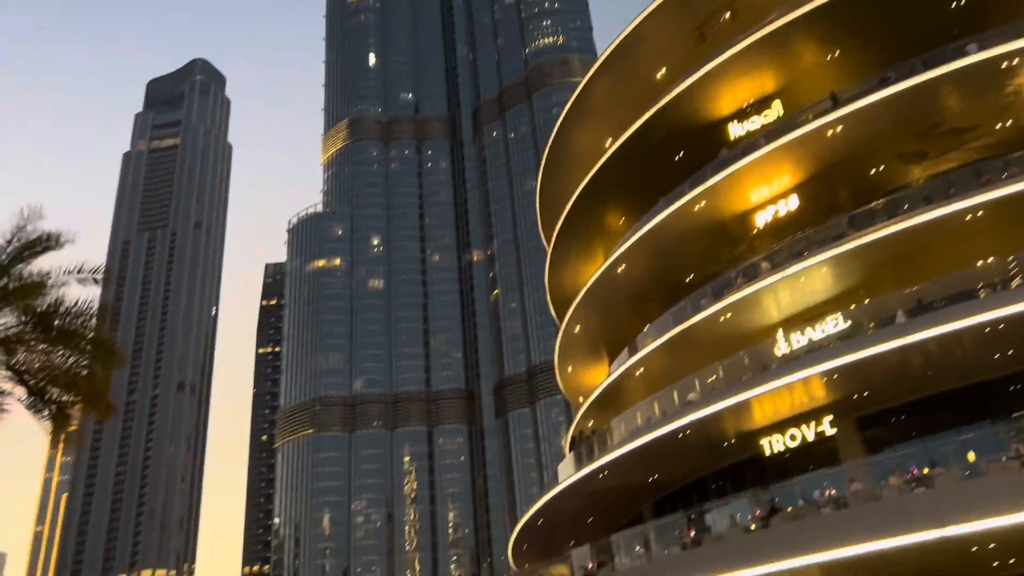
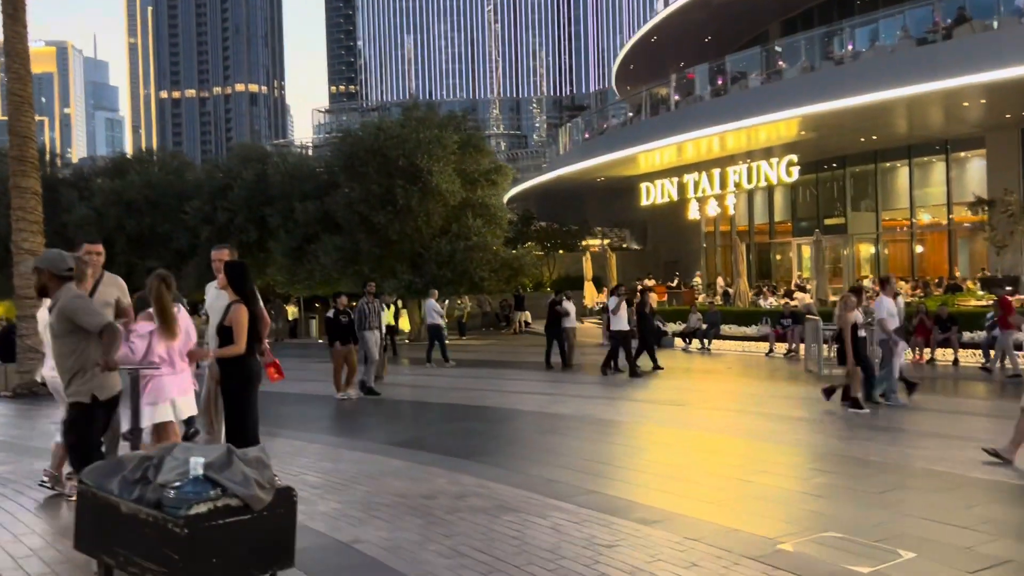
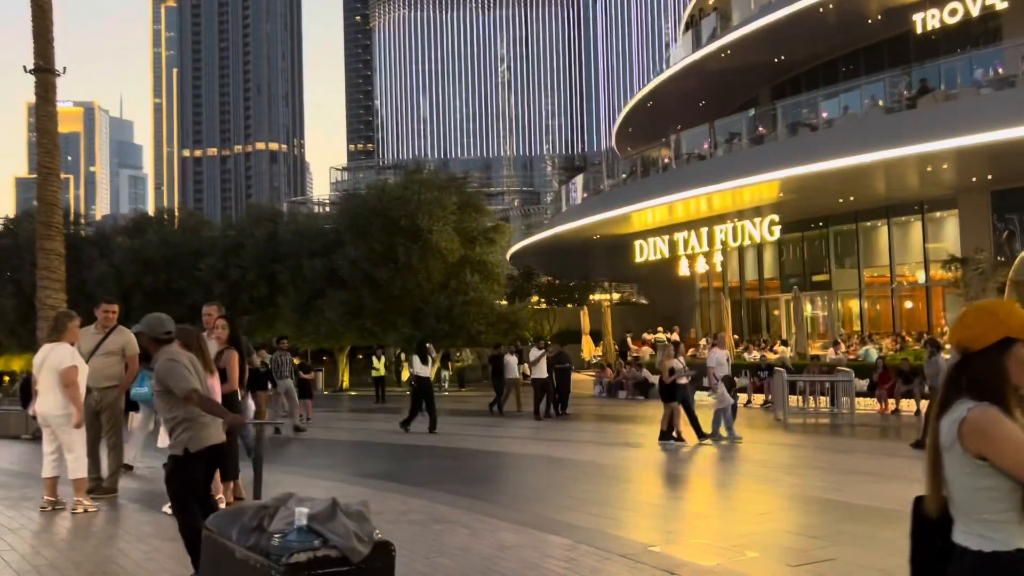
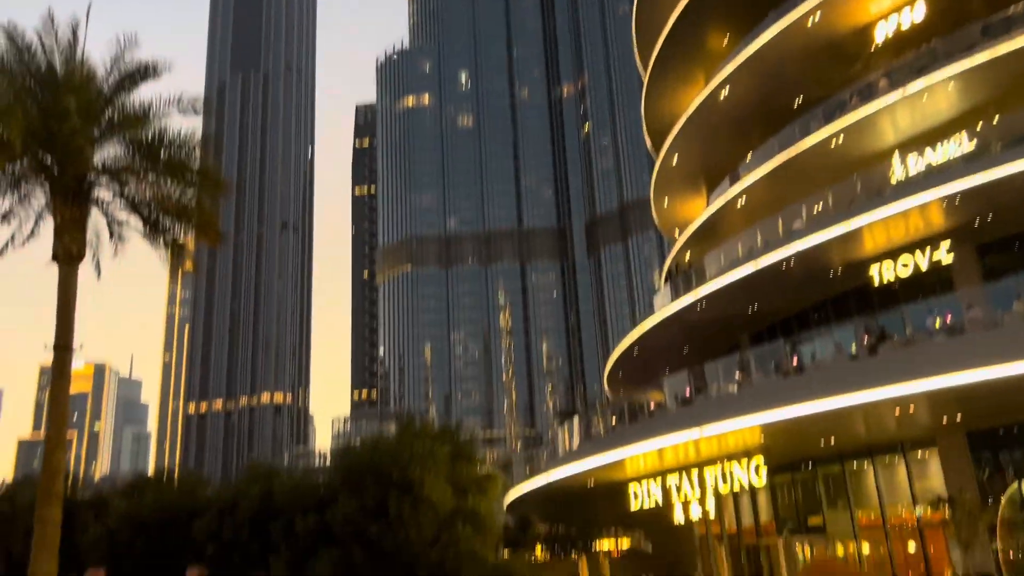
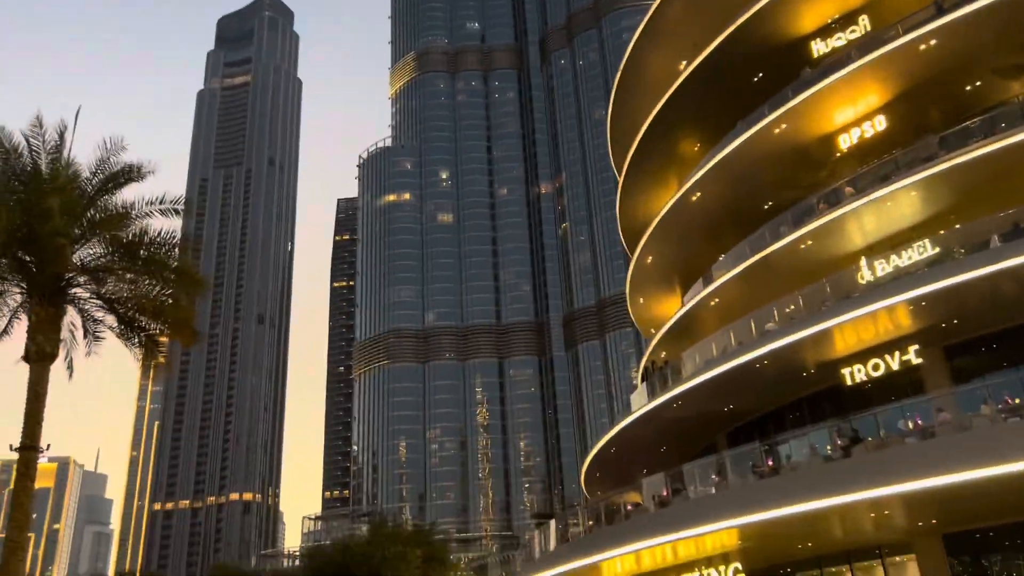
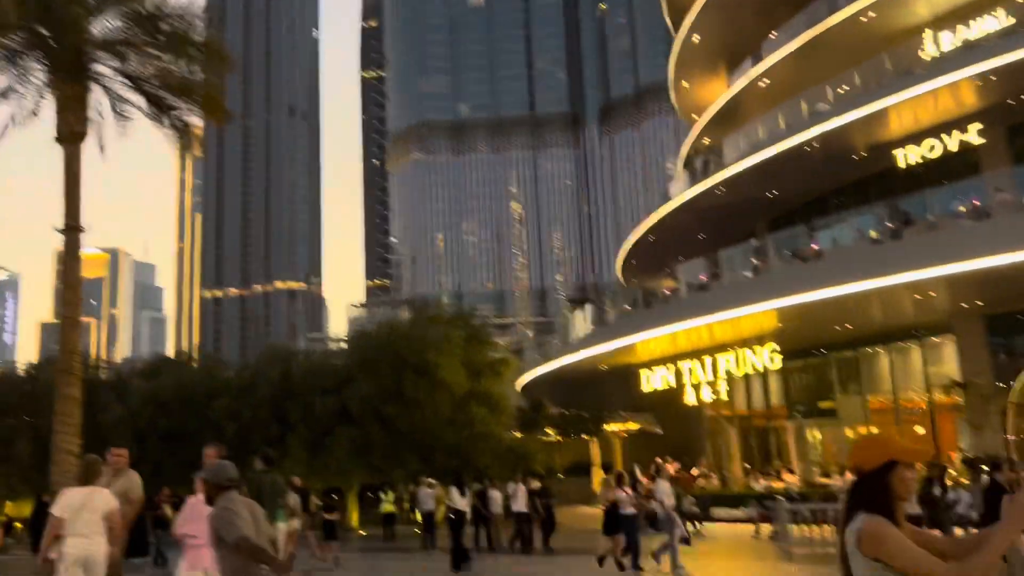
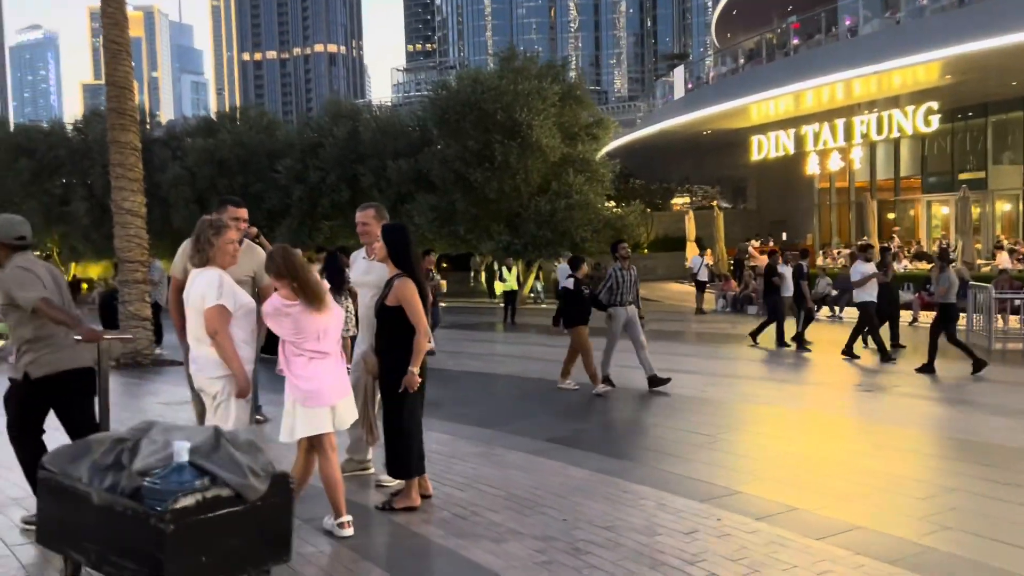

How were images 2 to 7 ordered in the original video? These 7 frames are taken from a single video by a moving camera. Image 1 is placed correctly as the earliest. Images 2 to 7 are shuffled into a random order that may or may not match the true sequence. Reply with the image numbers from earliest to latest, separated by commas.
5, 4, 6, 3, 2, 7
